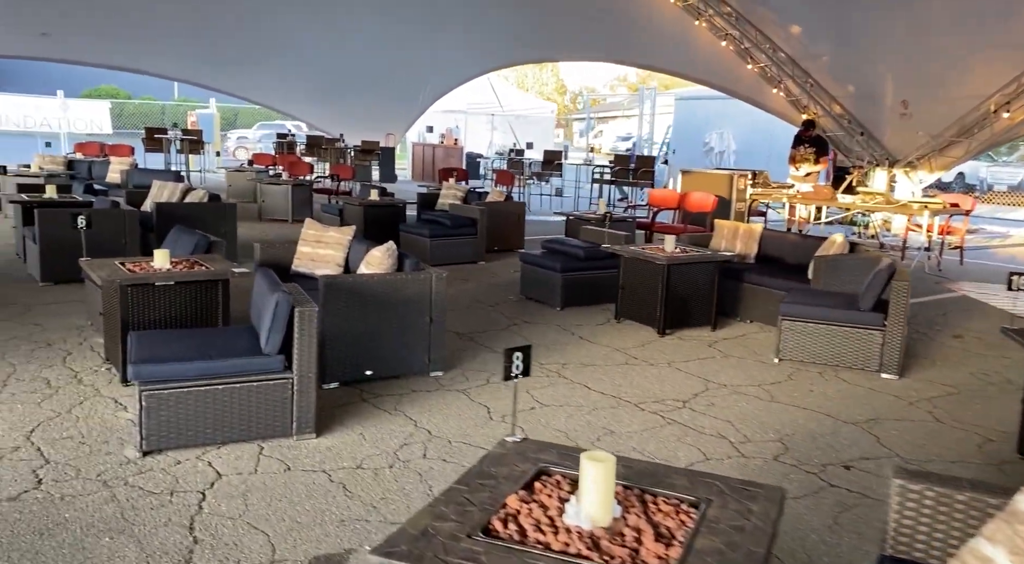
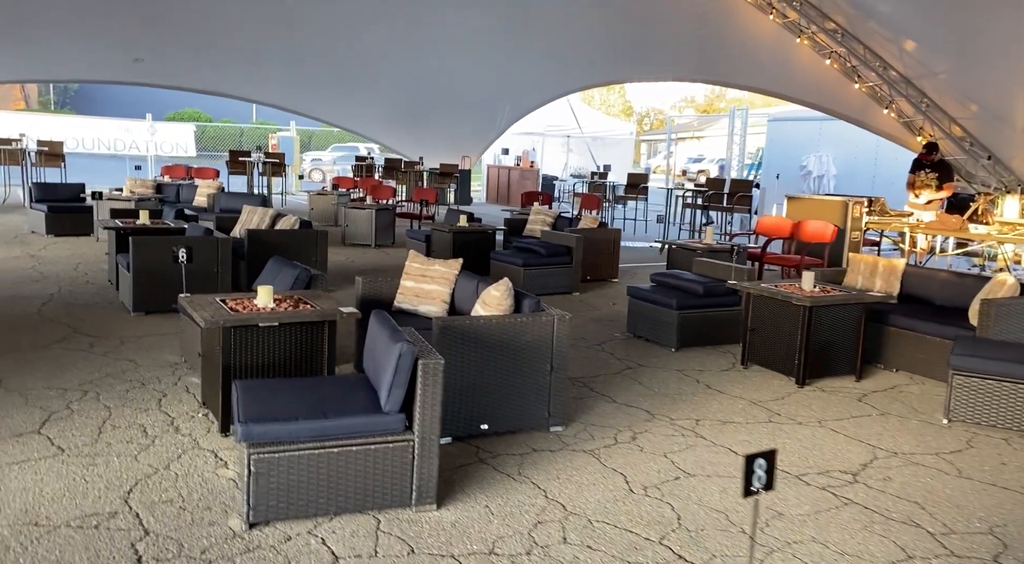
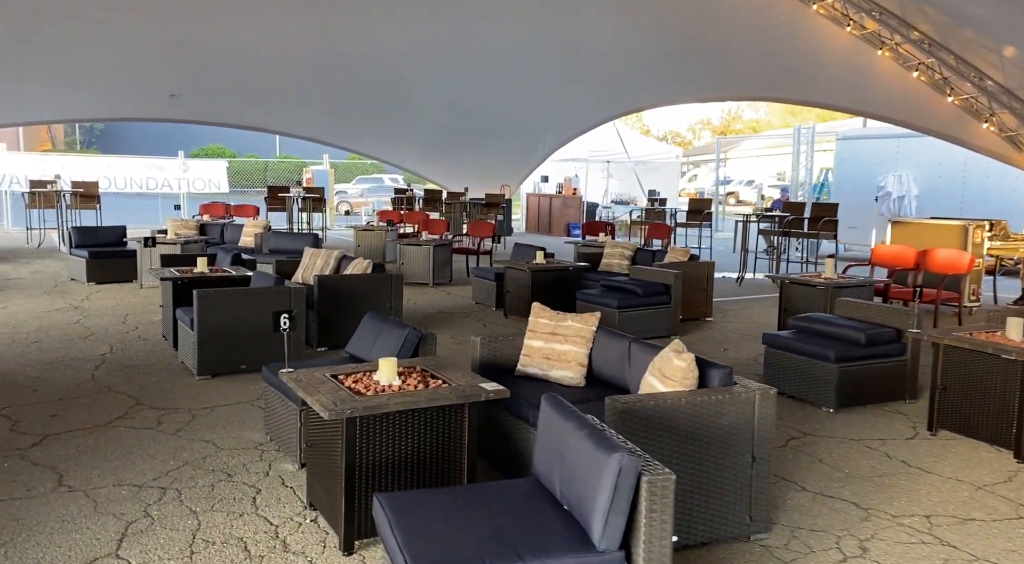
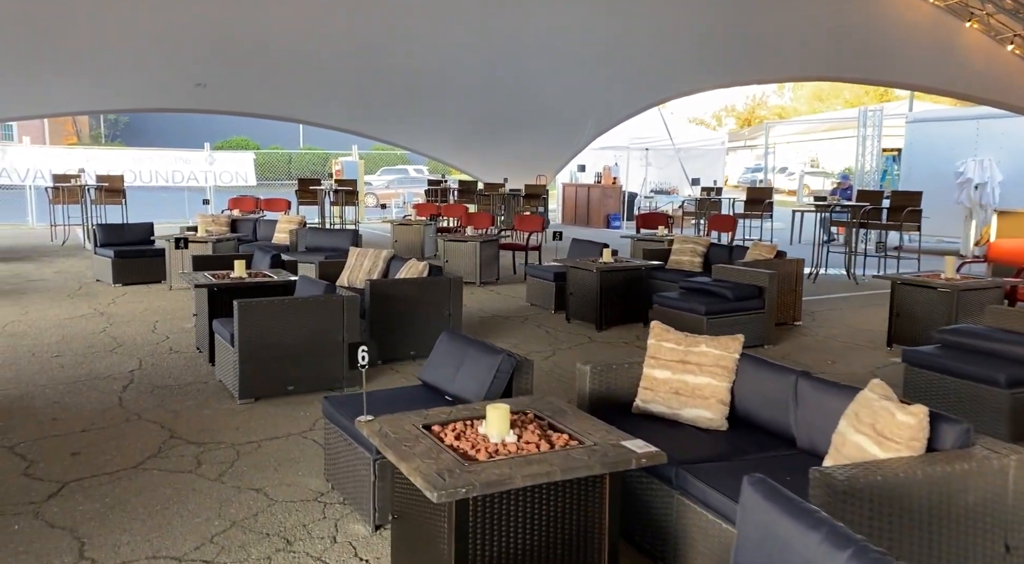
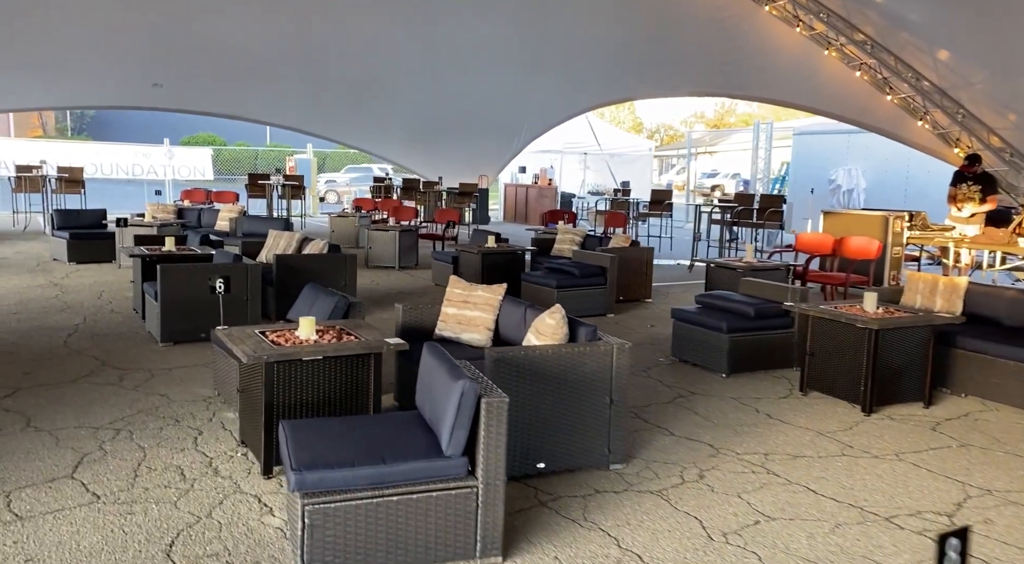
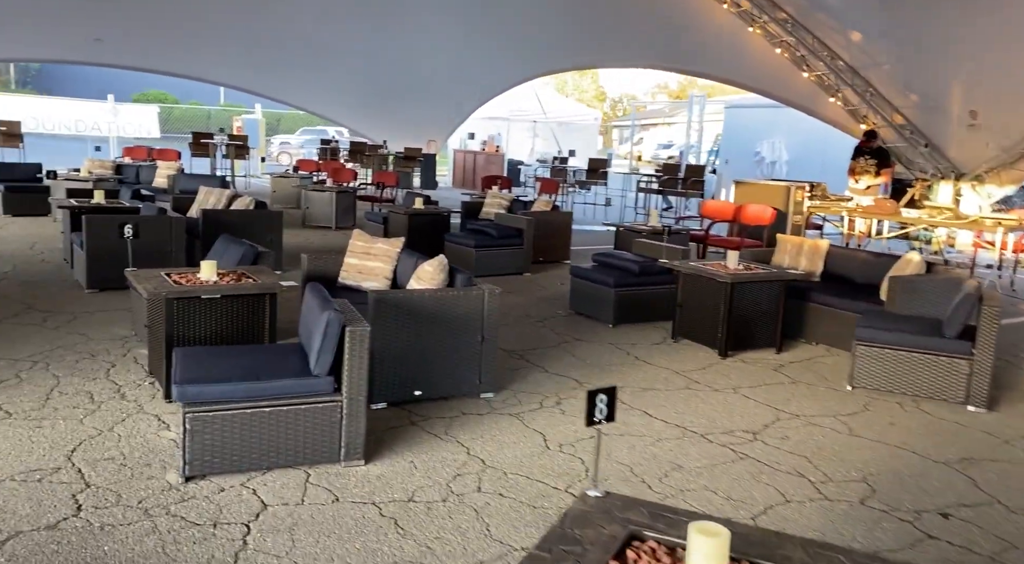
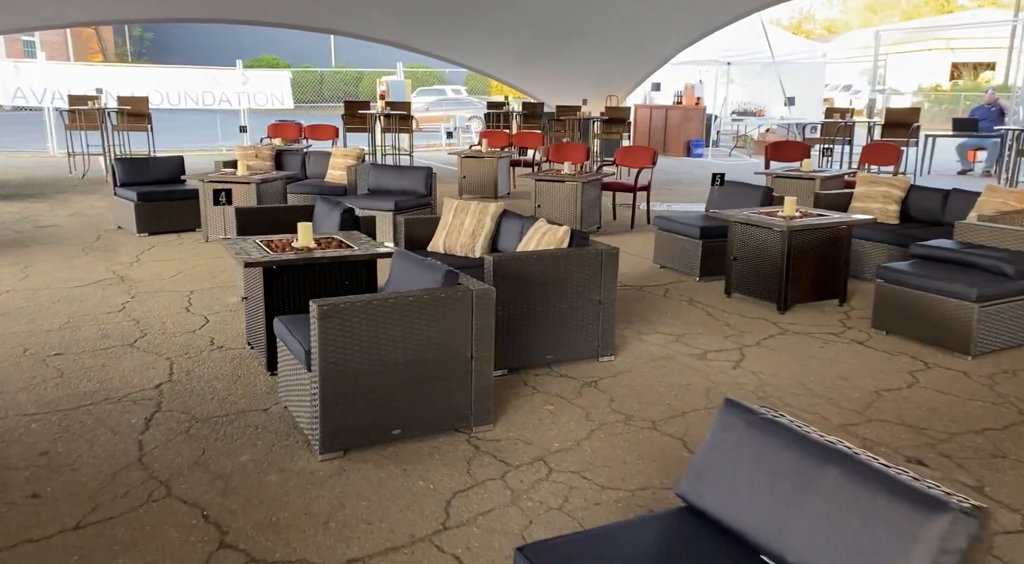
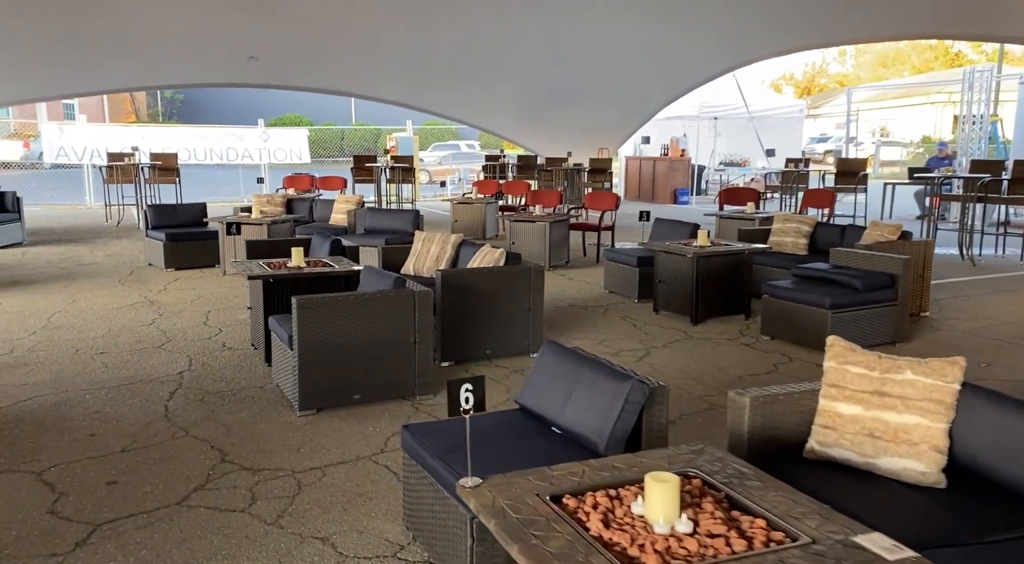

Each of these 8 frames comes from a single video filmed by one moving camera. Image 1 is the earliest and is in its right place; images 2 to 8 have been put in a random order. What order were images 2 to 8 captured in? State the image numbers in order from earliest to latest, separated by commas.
6, 2, 5, 3, 4, 8, 7
